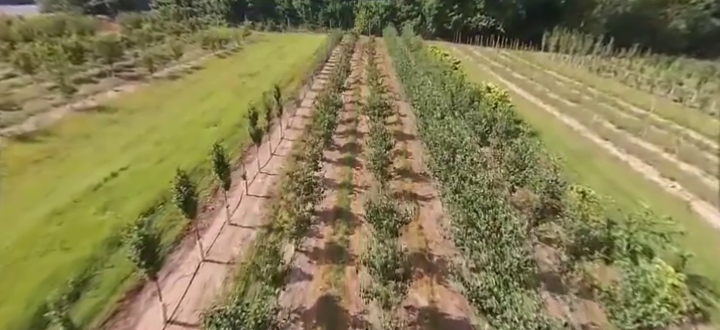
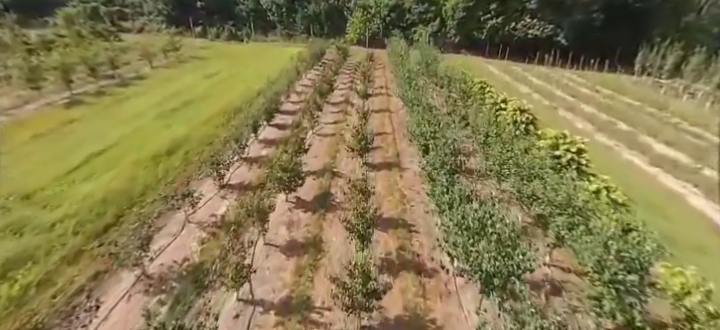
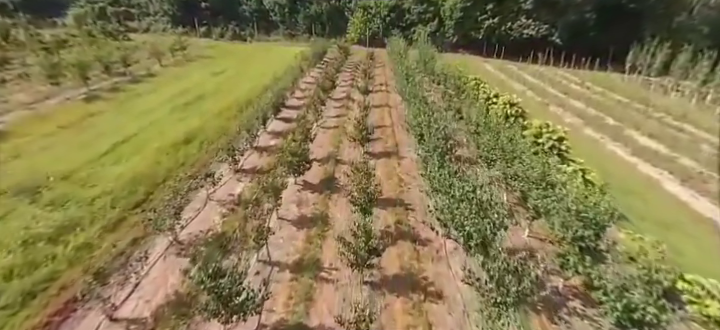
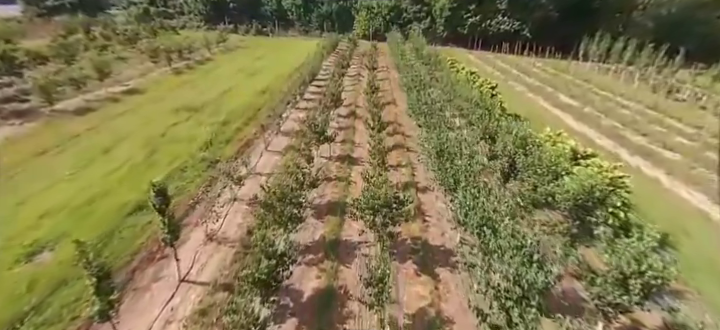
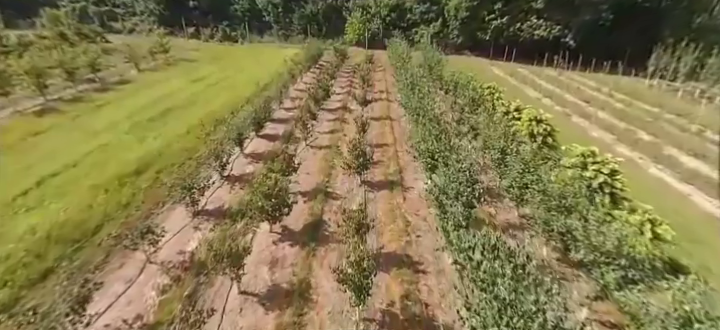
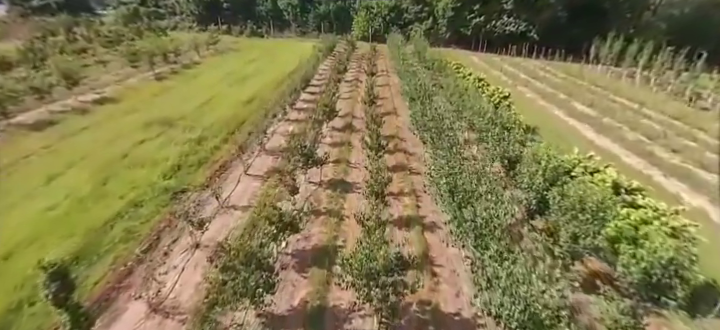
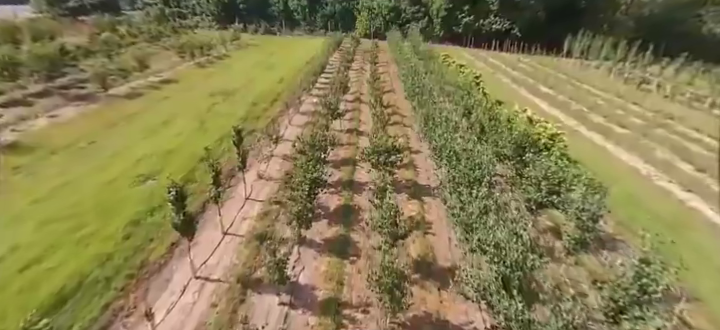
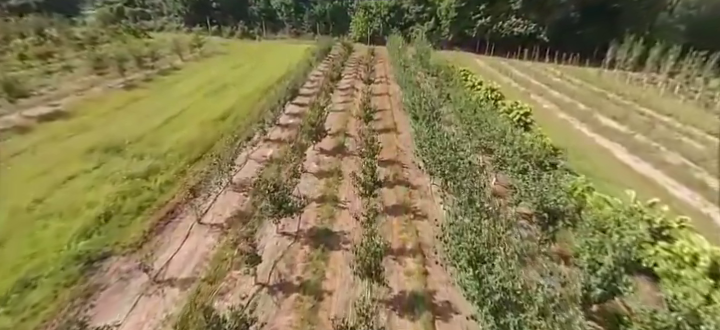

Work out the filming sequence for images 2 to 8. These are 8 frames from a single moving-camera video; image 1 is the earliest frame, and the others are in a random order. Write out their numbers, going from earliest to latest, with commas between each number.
7, 4, 6, 8, 3, 2, 5
